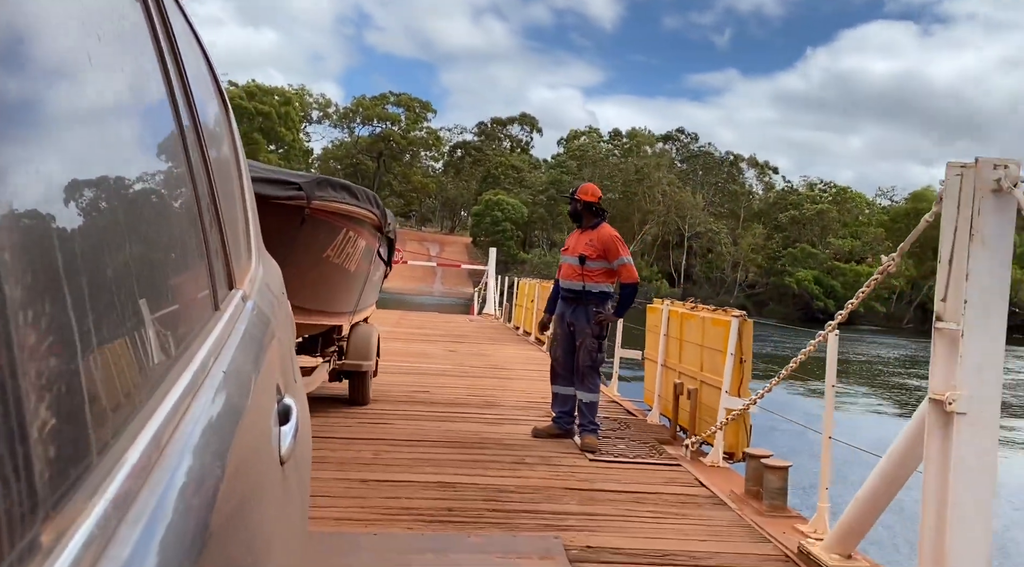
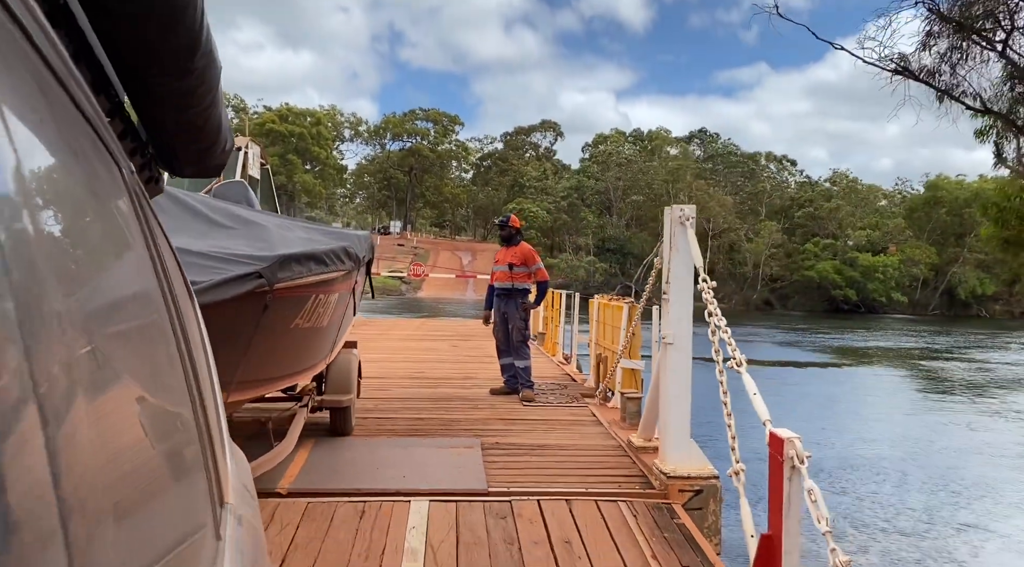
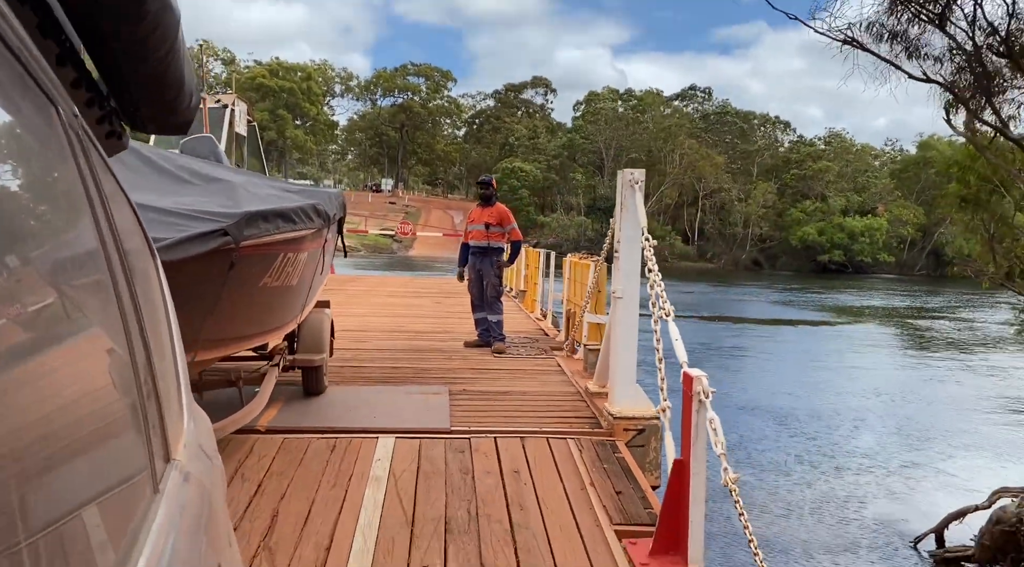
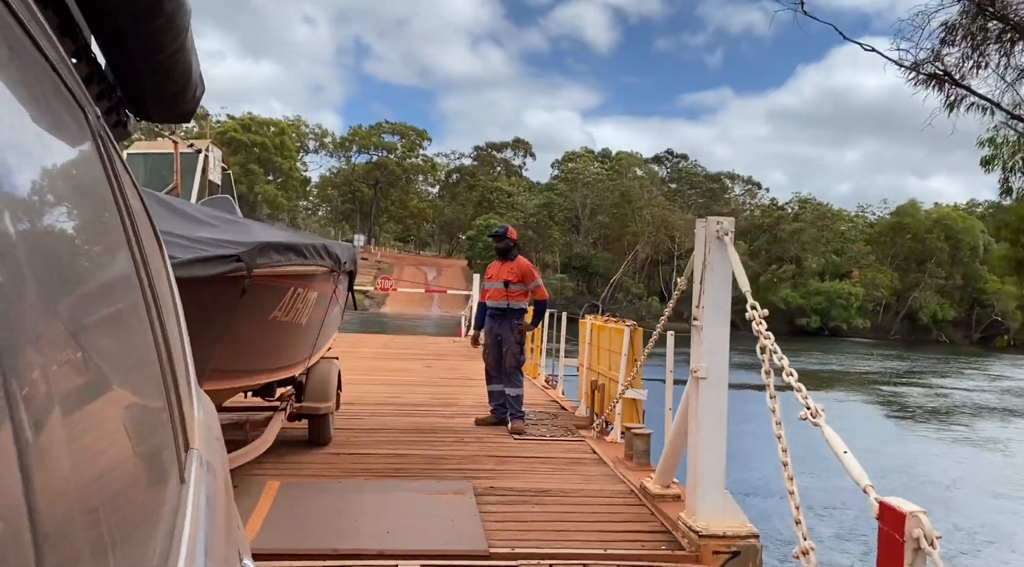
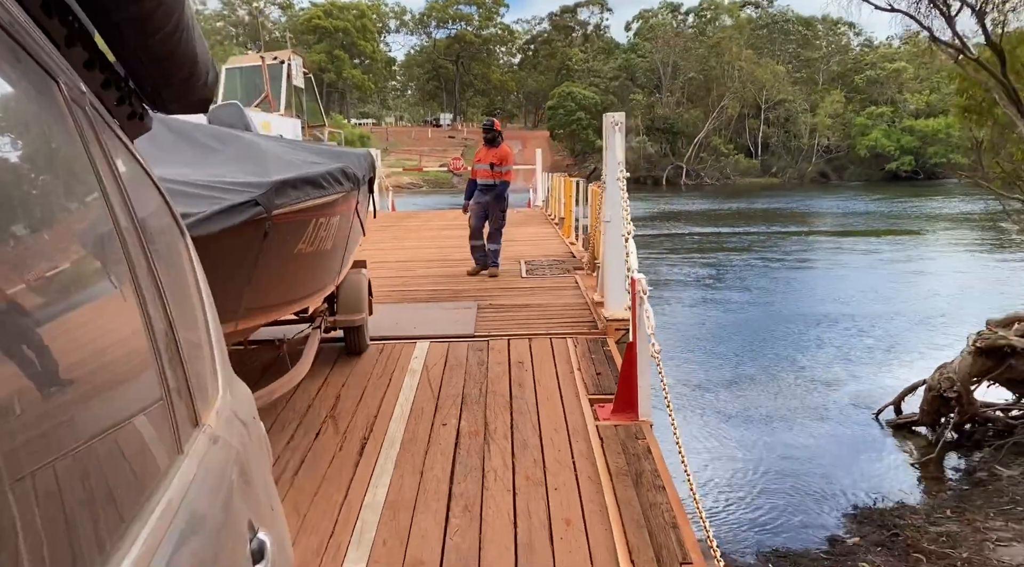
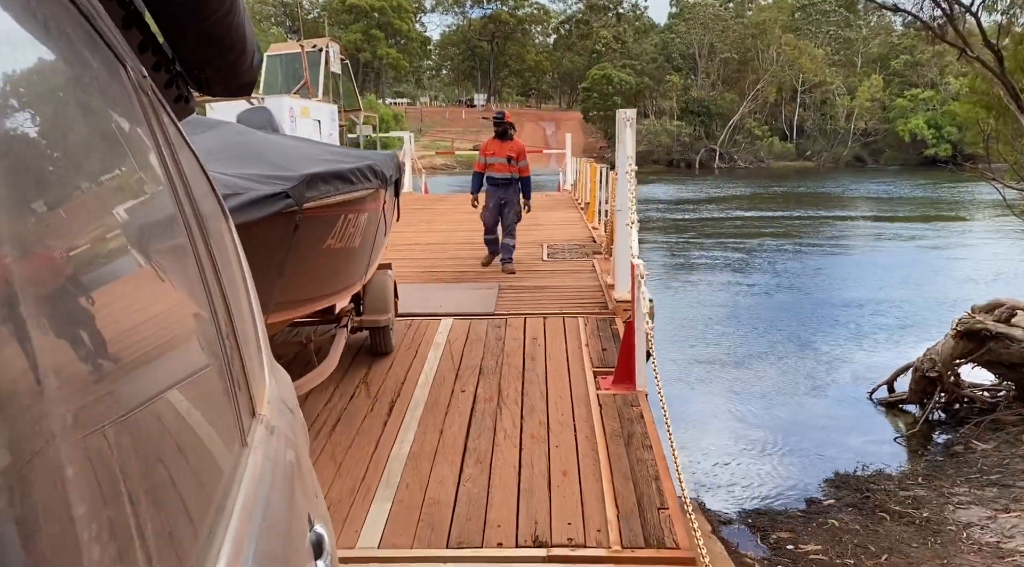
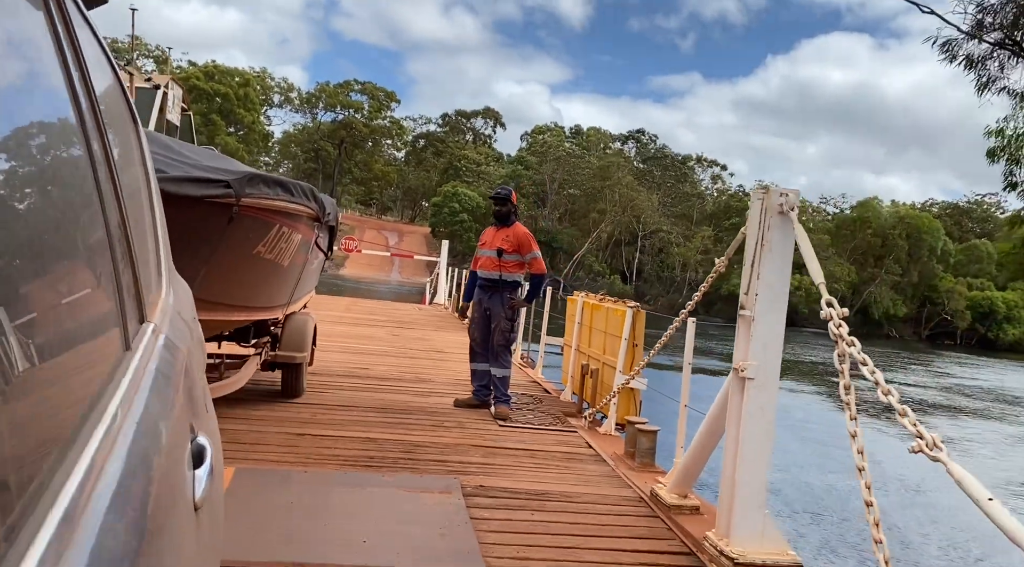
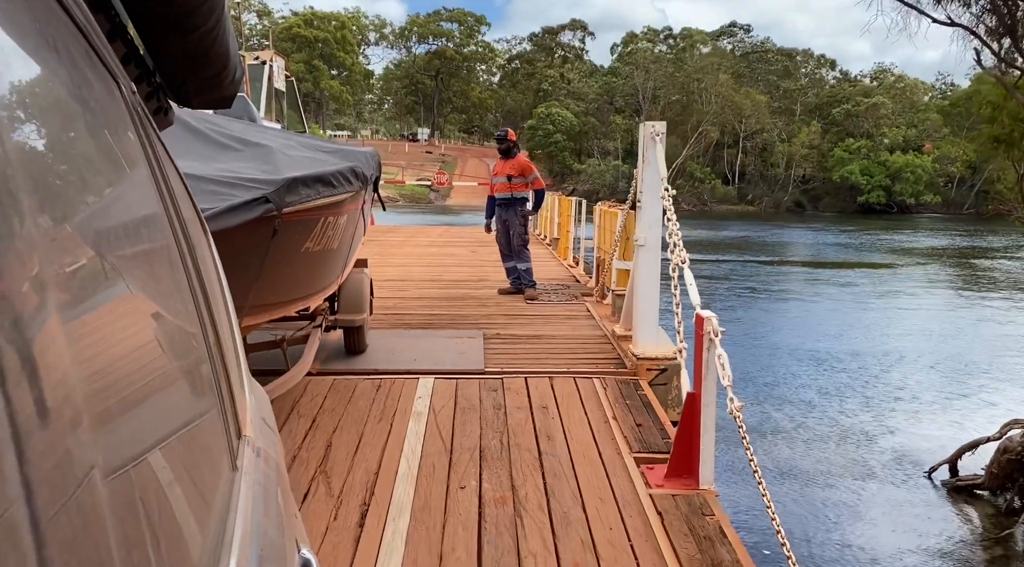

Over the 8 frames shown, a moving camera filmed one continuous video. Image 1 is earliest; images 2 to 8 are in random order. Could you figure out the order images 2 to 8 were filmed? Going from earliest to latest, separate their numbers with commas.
7, 4, 2, 3, 8, 5, 6
